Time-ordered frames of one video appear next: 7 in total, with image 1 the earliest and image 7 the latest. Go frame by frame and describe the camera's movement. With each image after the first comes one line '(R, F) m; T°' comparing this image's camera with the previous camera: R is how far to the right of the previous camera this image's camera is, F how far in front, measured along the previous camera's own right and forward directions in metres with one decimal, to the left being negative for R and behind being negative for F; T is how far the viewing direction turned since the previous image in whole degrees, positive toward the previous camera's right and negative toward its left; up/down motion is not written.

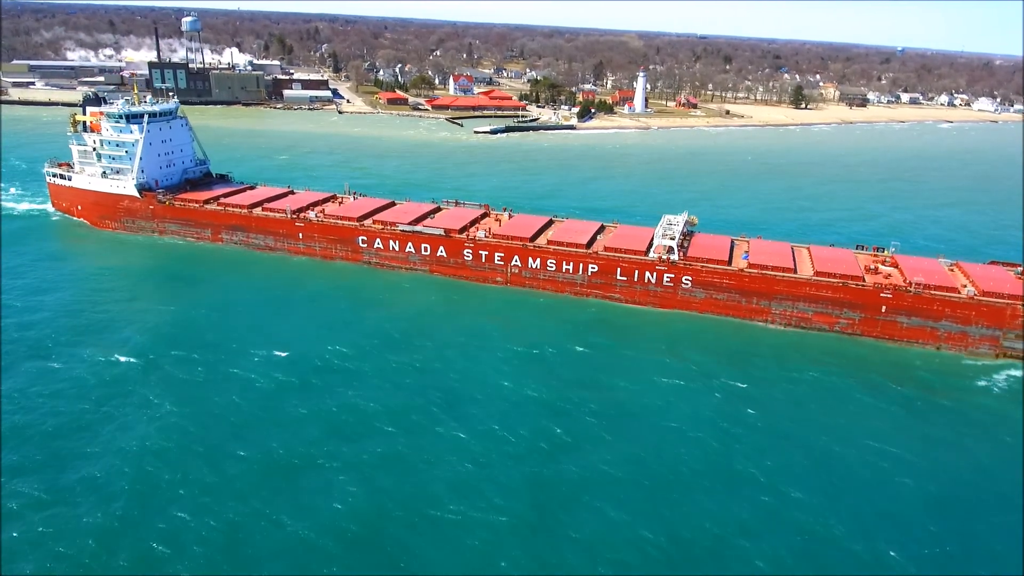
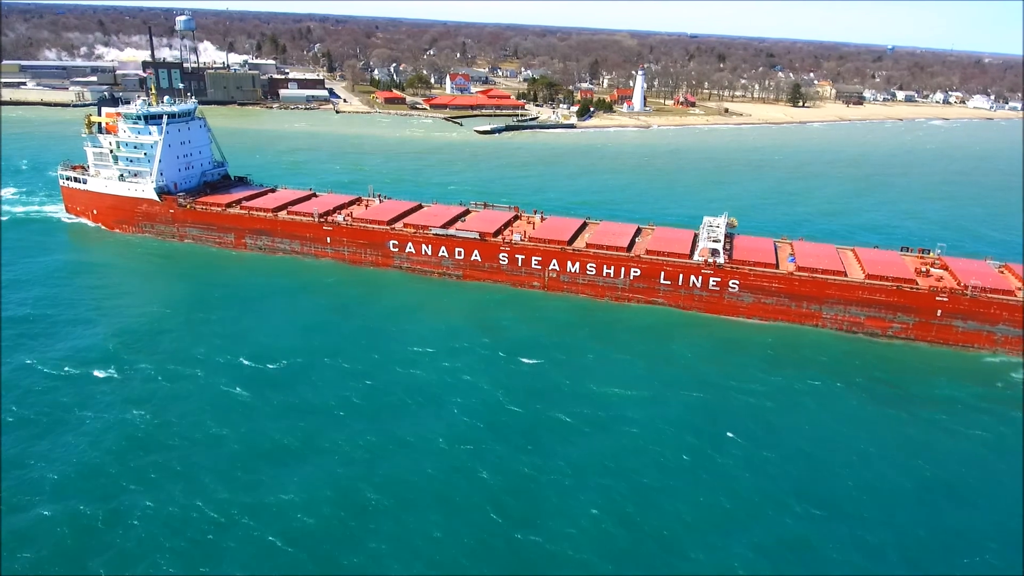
(-1.3, +0.5) m; +1°
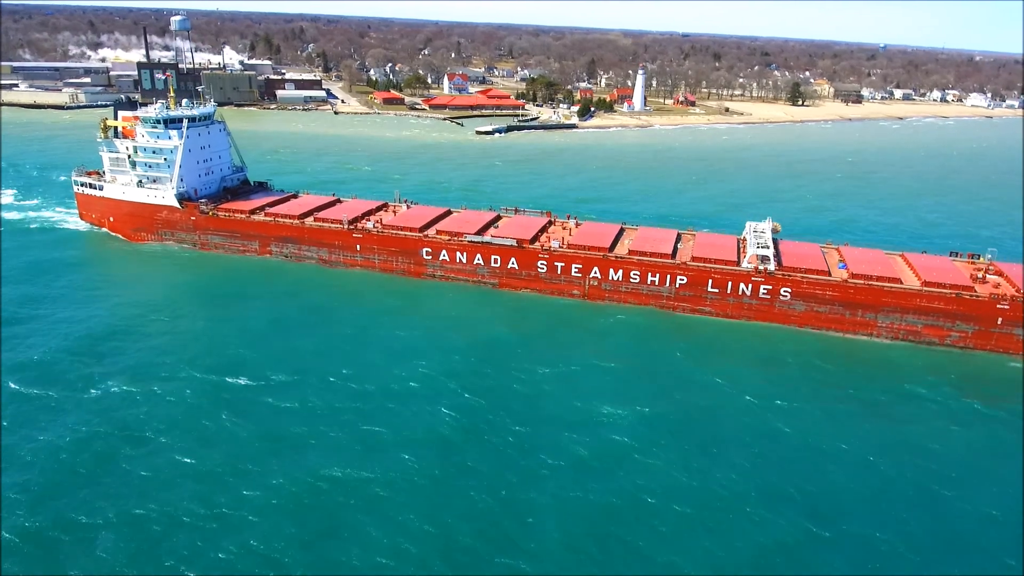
(-1.2, +0.6) m; +1°
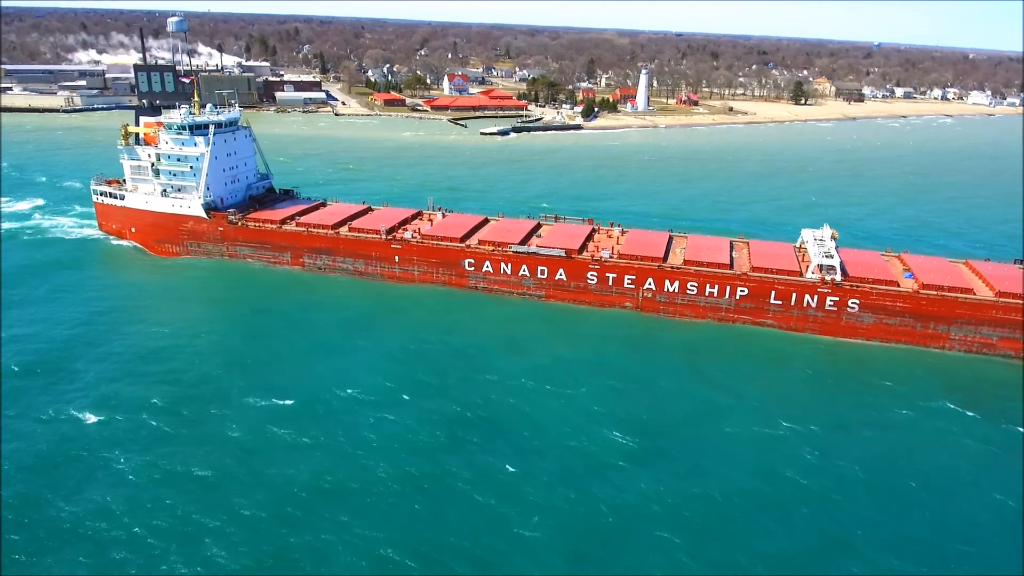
(-1.4, +0.8) m; 0°
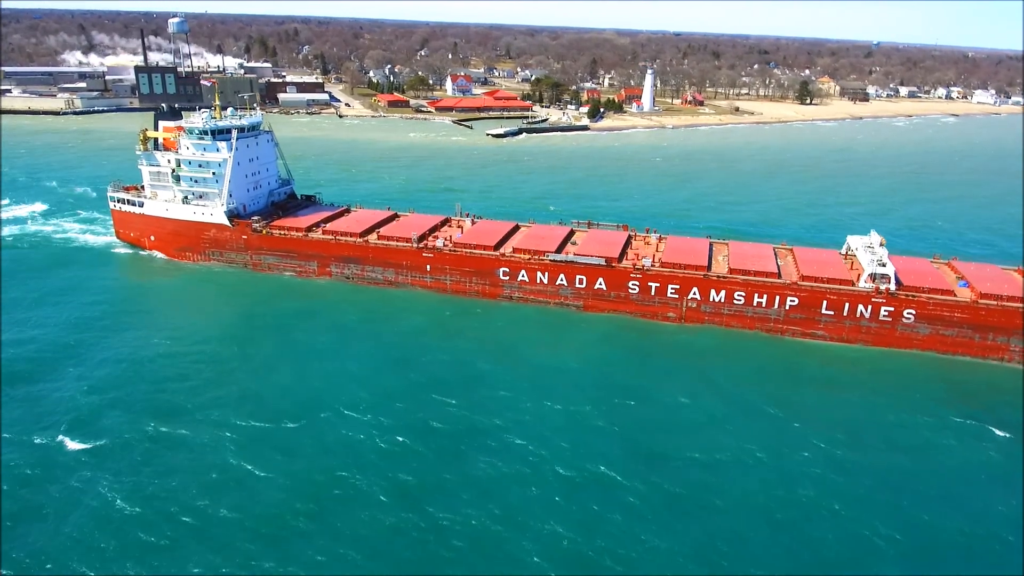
(-1.0, +0.6) m; 0°
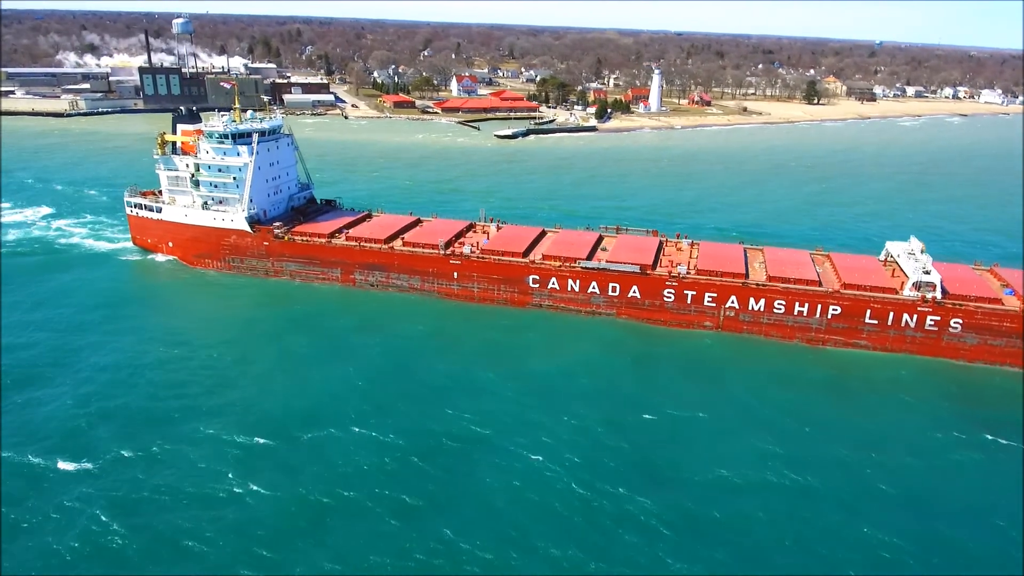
(-0.7, +0.4) m; 0°
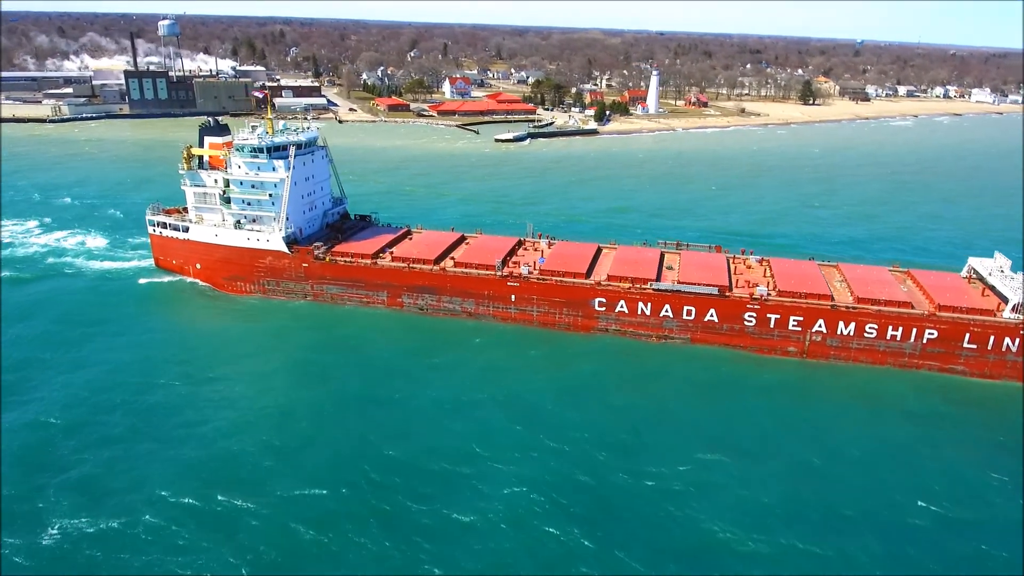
(-1.8, +1.1) m; +1°
